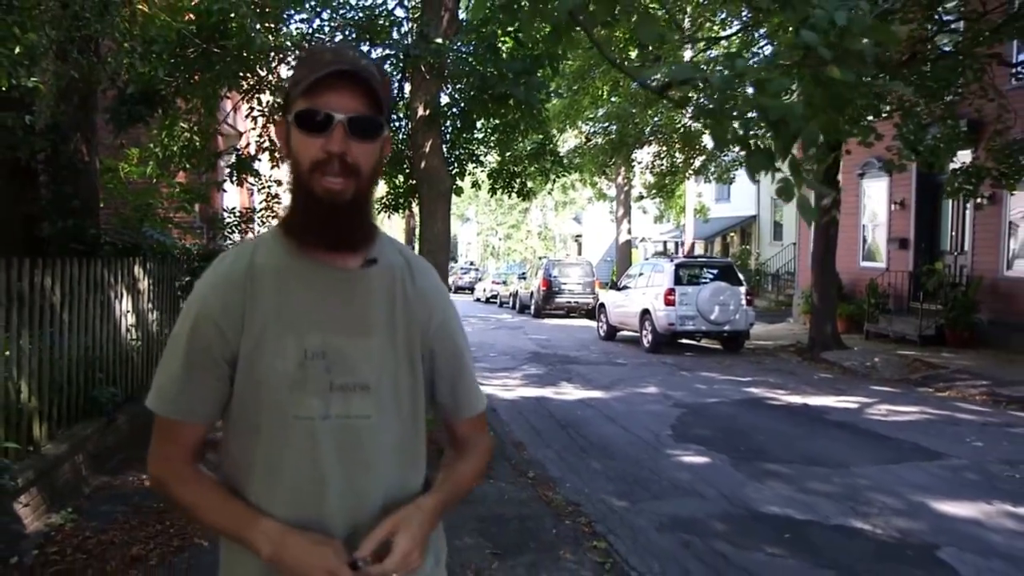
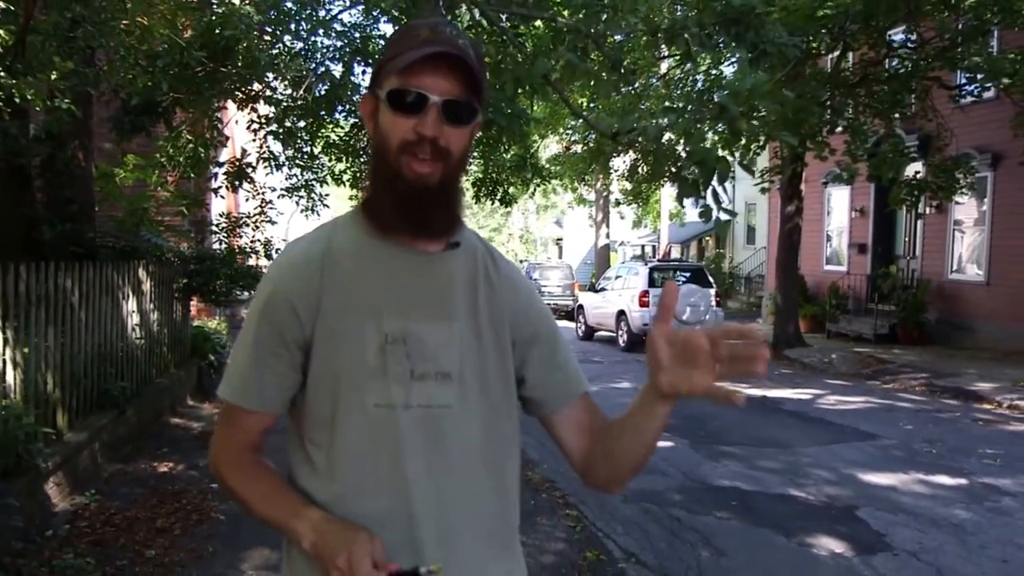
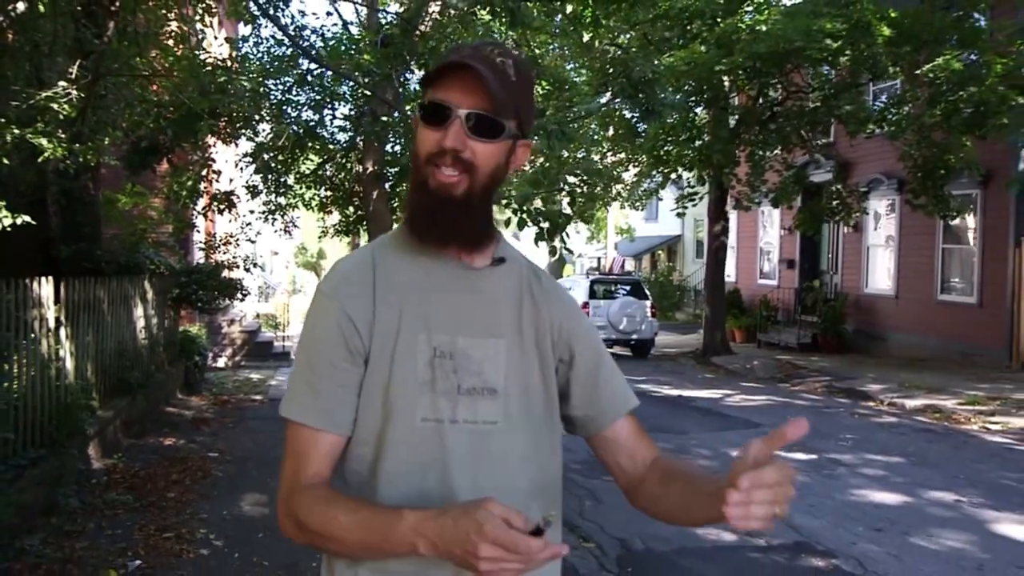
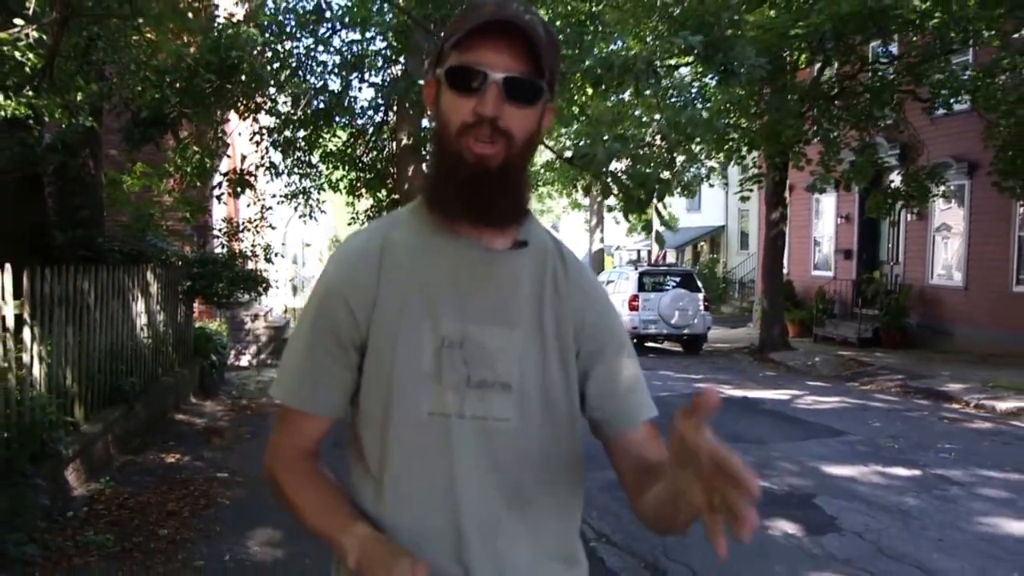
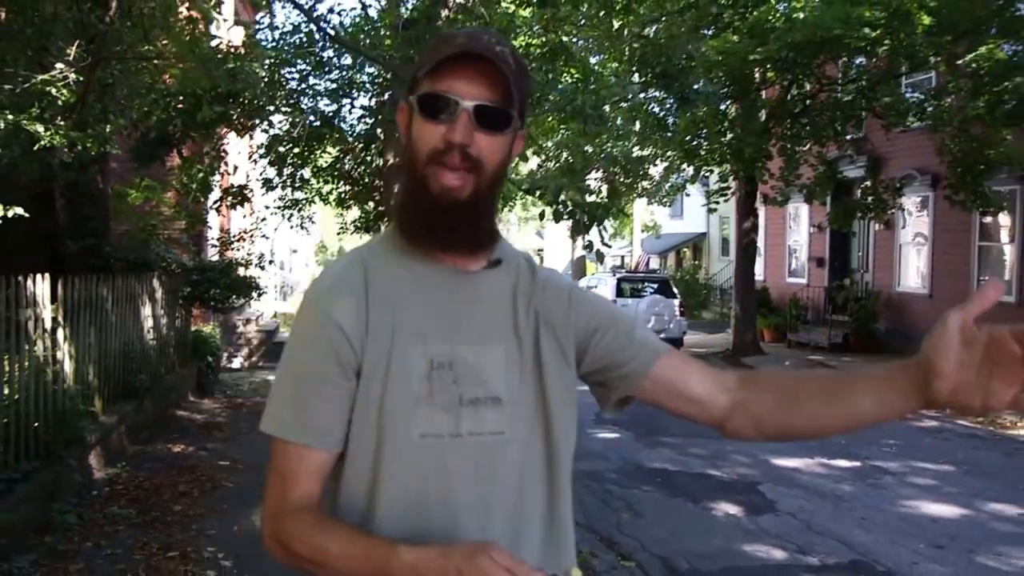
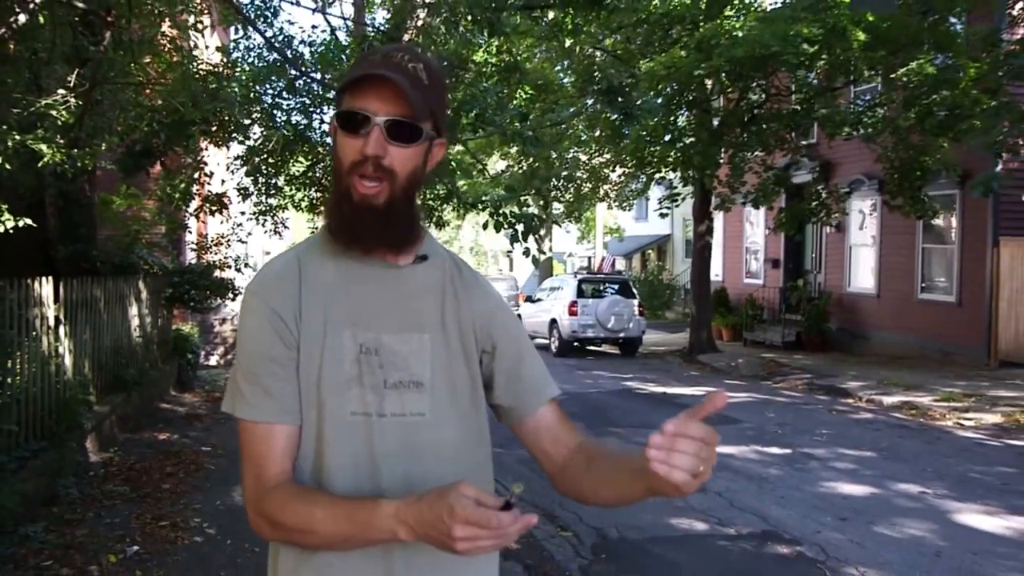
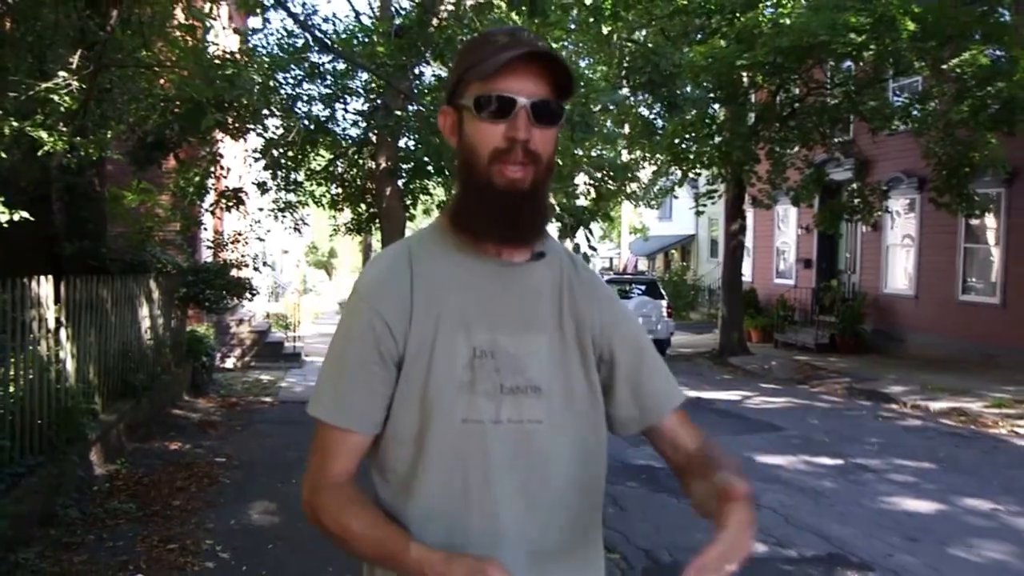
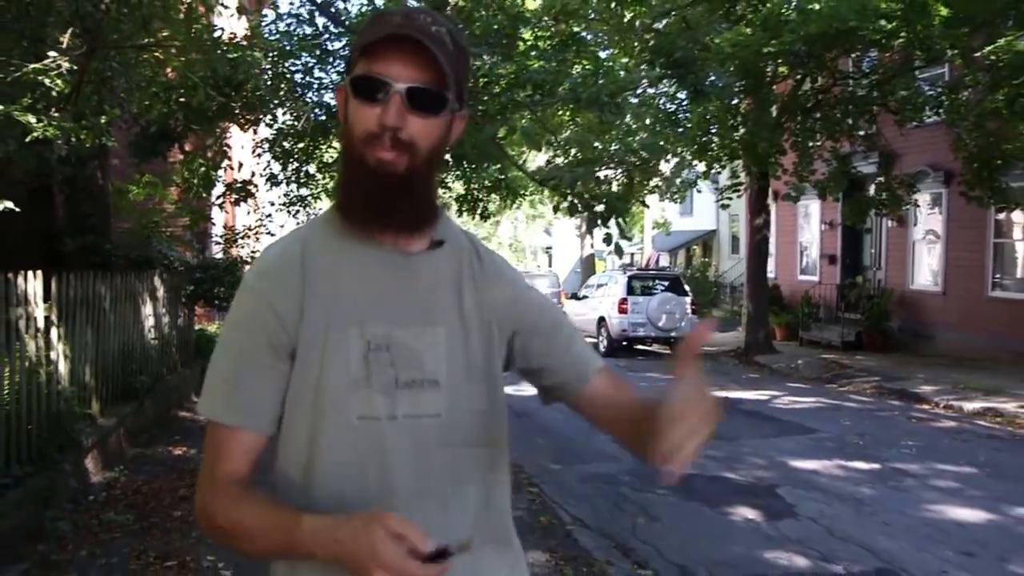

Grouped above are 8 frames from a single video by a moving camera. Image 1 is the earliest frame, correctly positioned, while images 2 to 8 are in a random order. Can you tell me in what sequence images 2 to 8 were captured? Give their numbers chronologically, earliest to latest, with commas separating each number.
2, 4, 8, 5, 7, 3, 6
